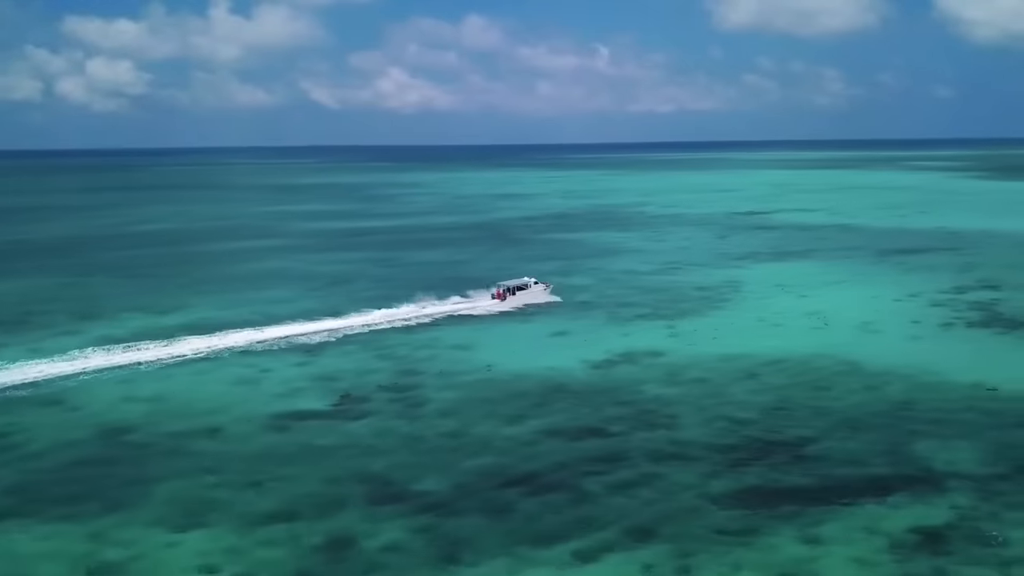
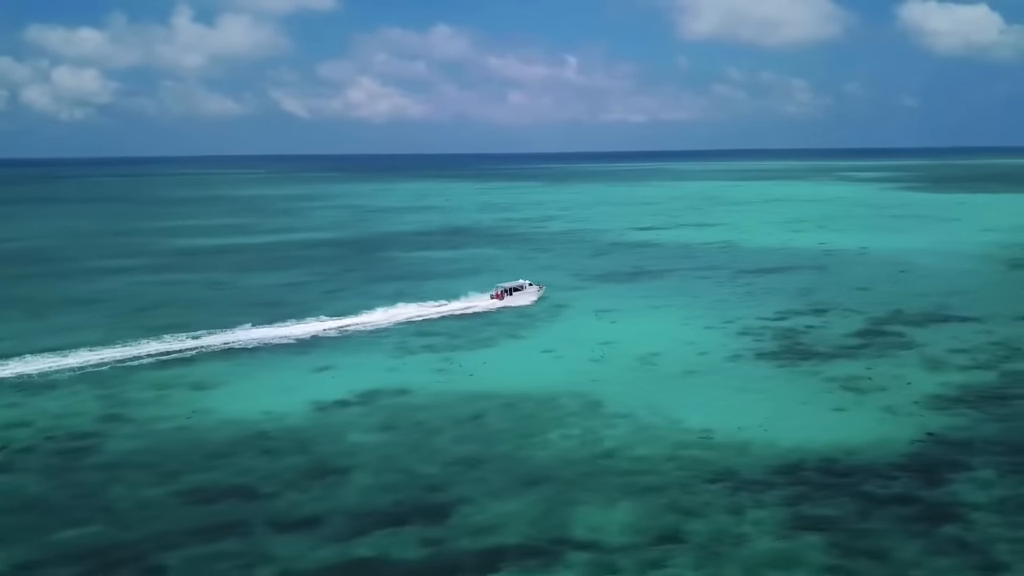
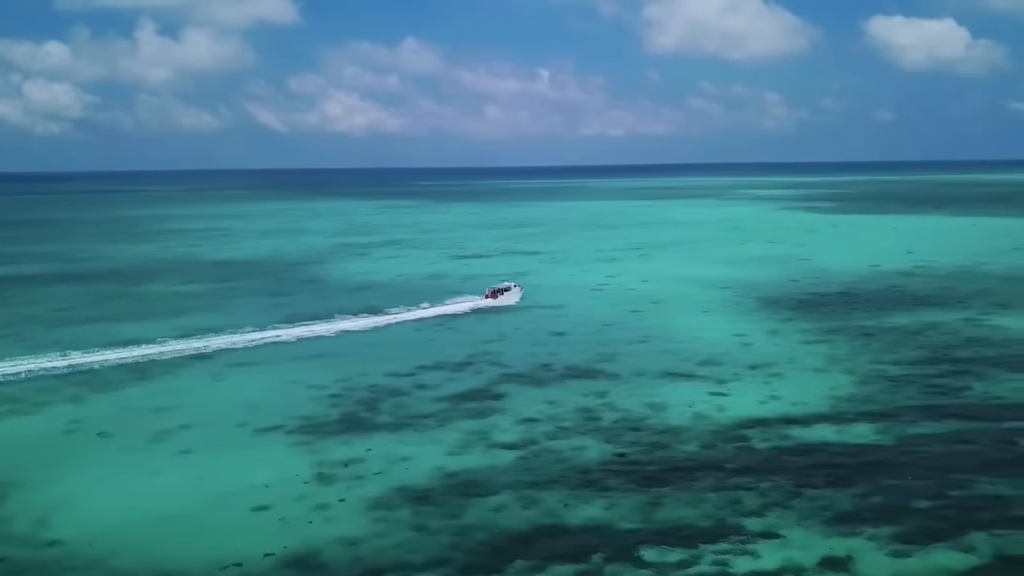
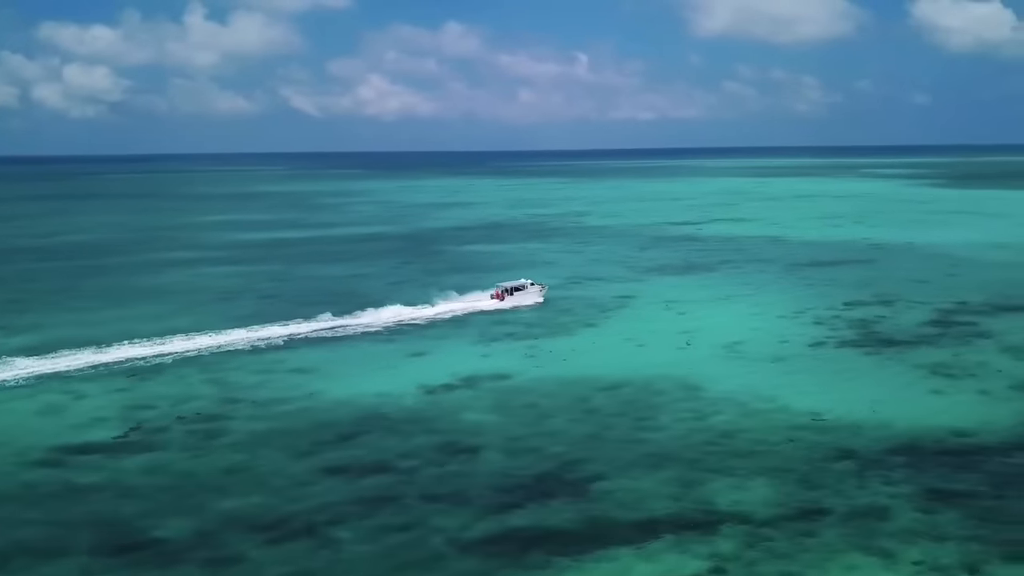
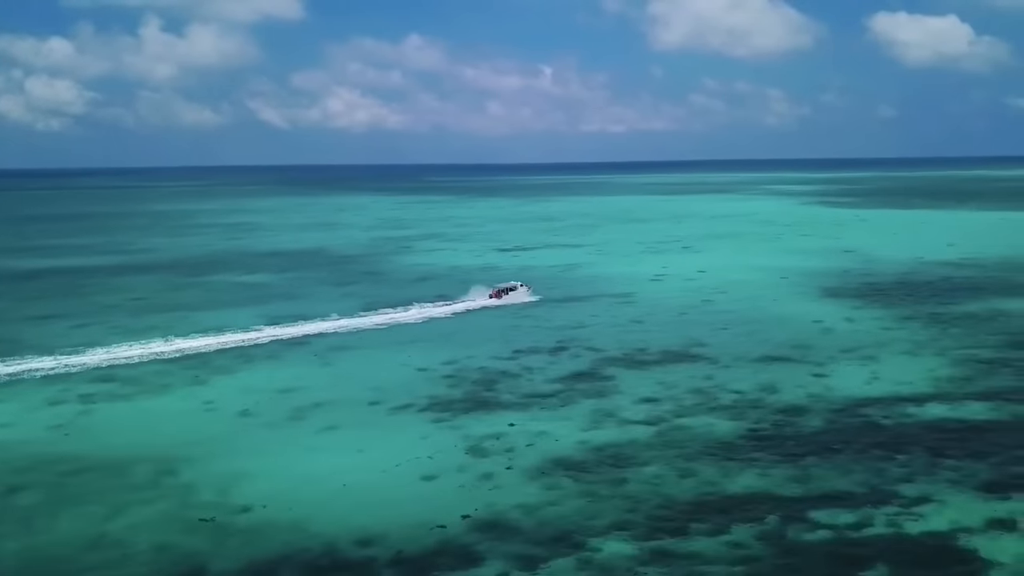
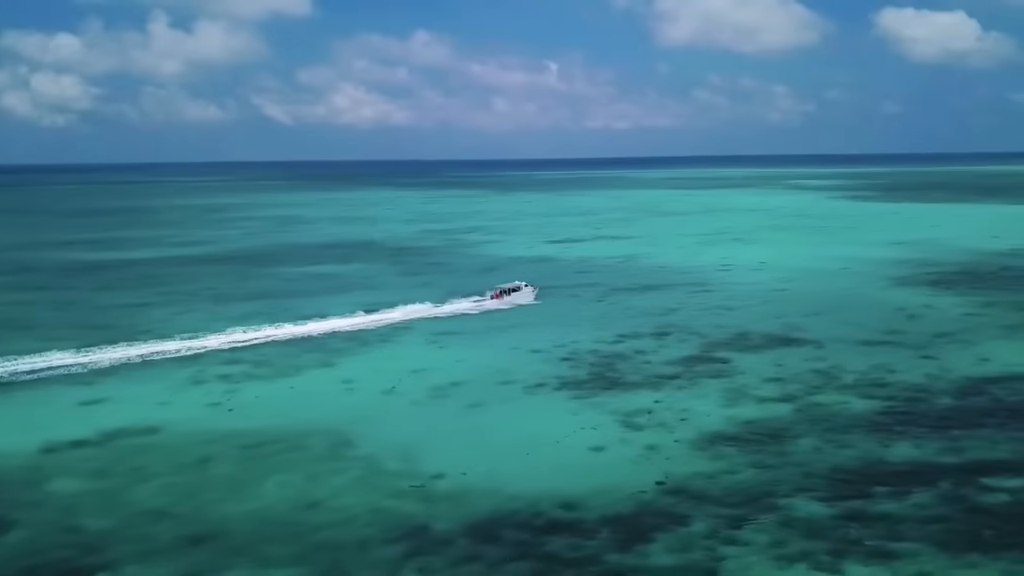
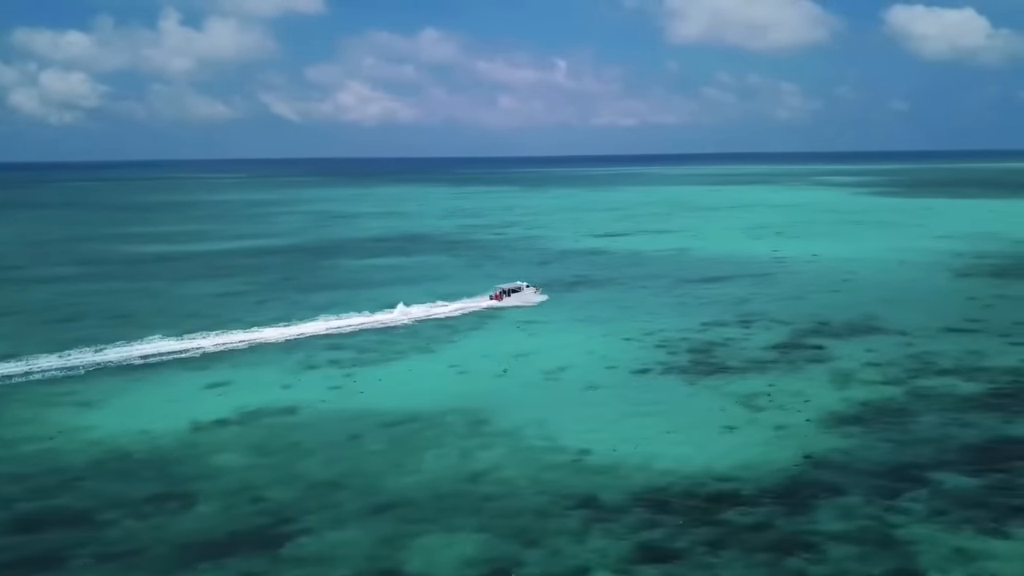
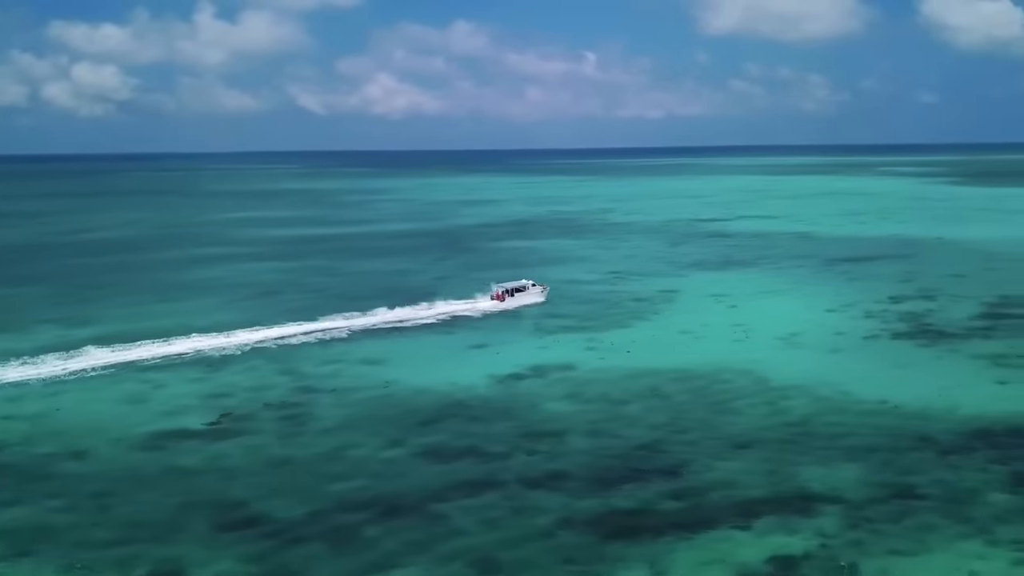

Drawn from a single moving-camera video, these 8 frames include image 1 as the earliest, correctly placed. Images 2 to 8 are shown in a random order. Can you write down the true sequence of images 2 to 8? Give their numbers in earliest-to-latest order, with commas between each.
8, 4, 2, 7, 6, 5, 3
